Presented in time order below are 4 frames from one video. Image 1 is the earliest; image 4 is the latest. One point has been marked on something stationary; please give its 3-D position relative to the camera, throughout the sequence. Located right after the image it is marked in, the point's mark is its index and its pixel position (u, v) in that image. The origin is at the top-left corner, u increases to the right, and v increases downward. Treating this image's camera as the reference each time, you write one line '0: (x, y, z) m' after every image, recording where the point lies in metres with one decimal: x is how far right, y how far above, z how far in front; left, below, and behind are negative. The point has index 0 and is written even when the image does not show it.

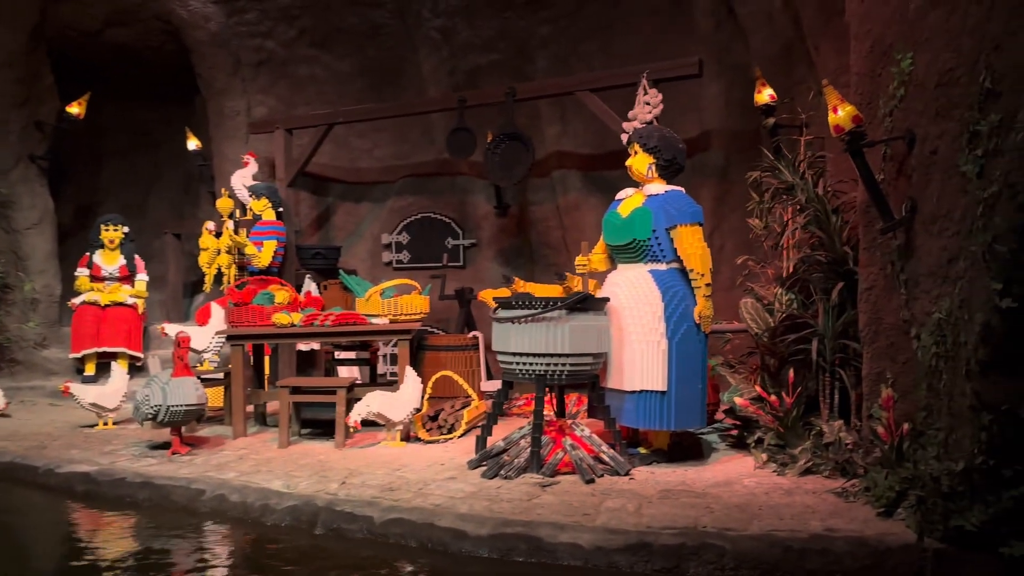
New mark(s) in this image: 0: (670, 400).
0: (+0.8, -0.6, +4.3) m
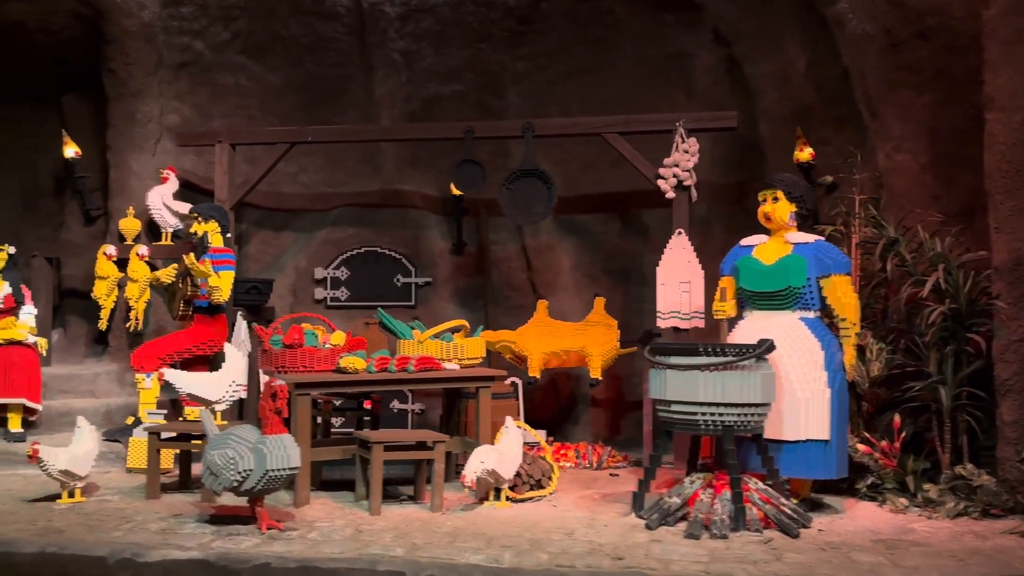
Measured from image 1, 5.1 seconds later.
0: (+1.6, -0.8, +4.3) m
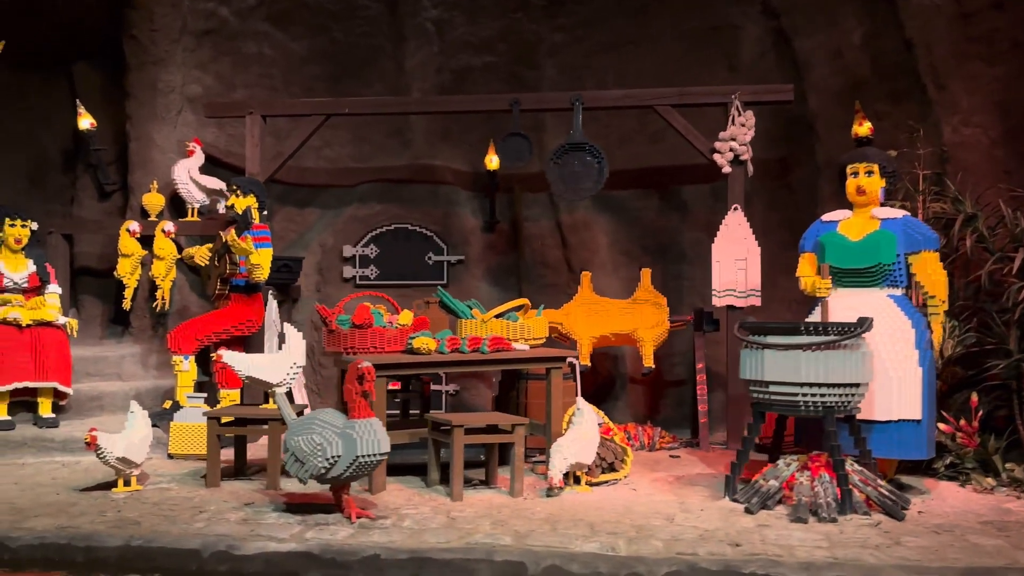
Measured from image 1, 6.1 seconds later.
0: (+2.0, -0.7, +4.2) m
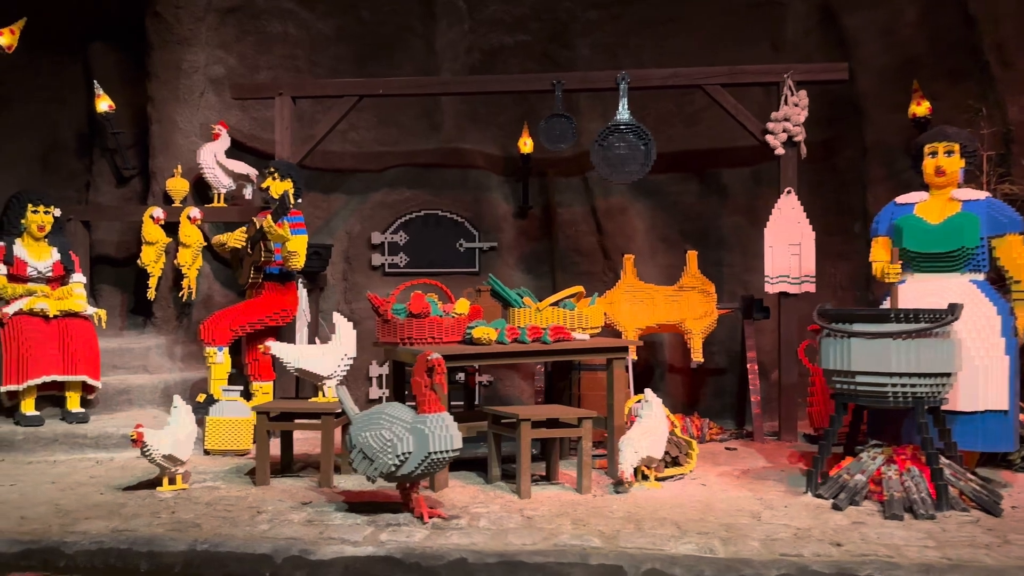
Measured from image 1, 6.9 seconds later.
0: (+2.3, -0.6, +4.0) m
